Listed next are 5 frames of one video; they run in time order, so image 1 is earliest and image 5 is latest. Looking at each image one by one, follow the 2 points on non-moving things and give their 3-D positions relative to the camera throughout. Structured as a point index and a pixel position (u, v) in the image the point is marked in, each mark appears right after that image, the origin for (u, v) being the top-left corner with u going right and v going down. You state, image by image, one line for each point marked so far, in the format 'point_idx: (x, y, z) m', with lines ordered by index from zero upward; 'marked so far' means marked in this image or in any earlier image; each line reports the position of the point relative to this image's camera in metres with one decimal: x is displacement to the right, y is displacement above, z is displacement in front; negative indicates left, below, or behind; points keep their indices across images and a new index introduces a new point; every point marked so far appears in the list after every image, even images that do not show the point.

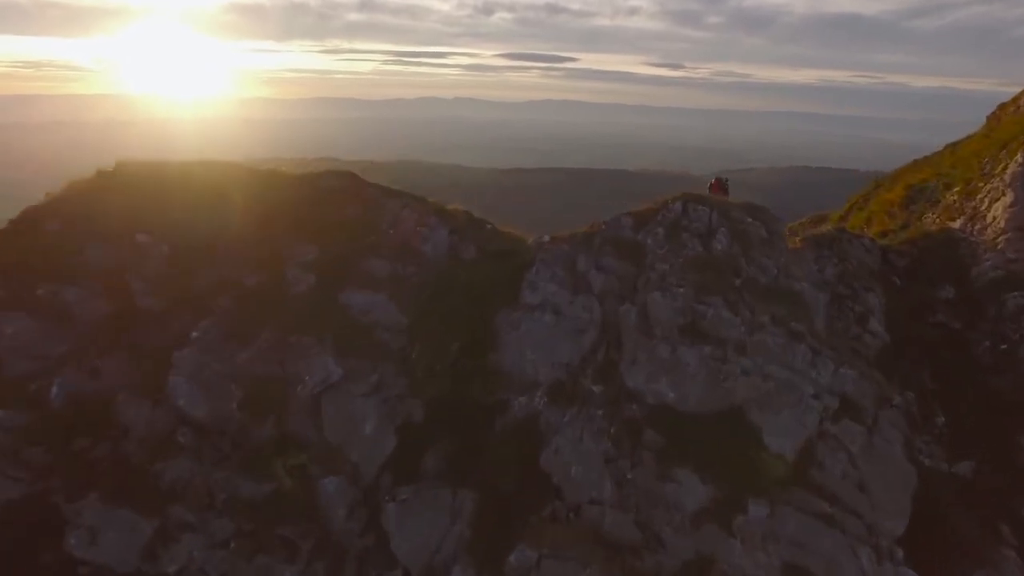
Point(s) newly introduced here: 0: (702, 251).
0: (+3.4, +0.6, +11.3) m
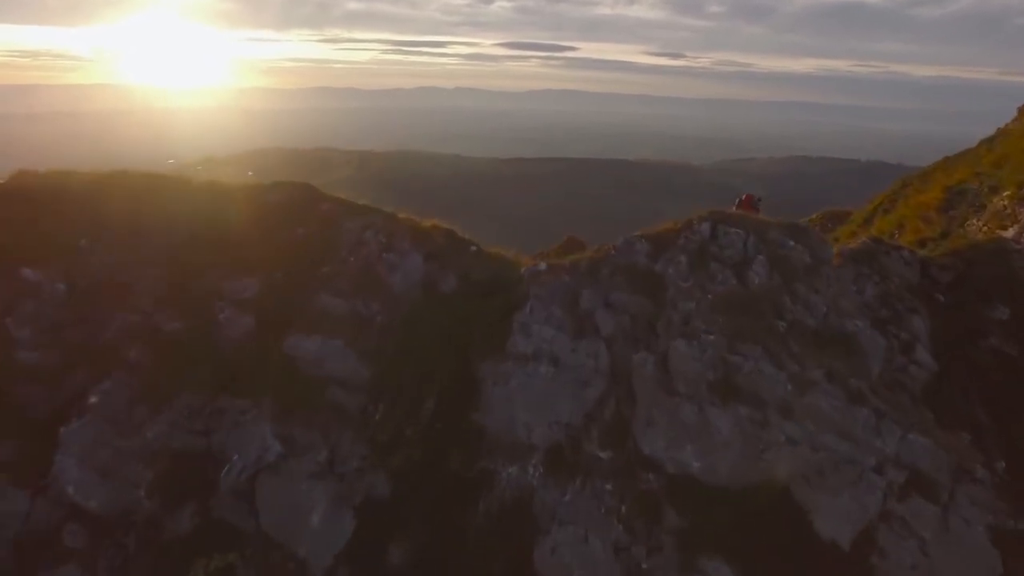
0: (+3.3, 0.0, +9.1) m
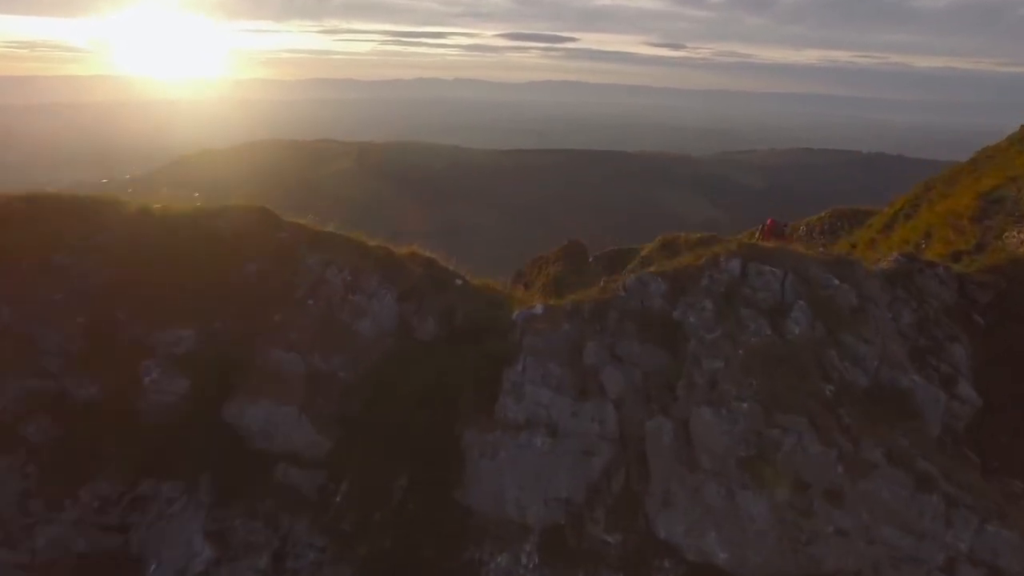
0: (+3.1, -0.6, +7.6) m
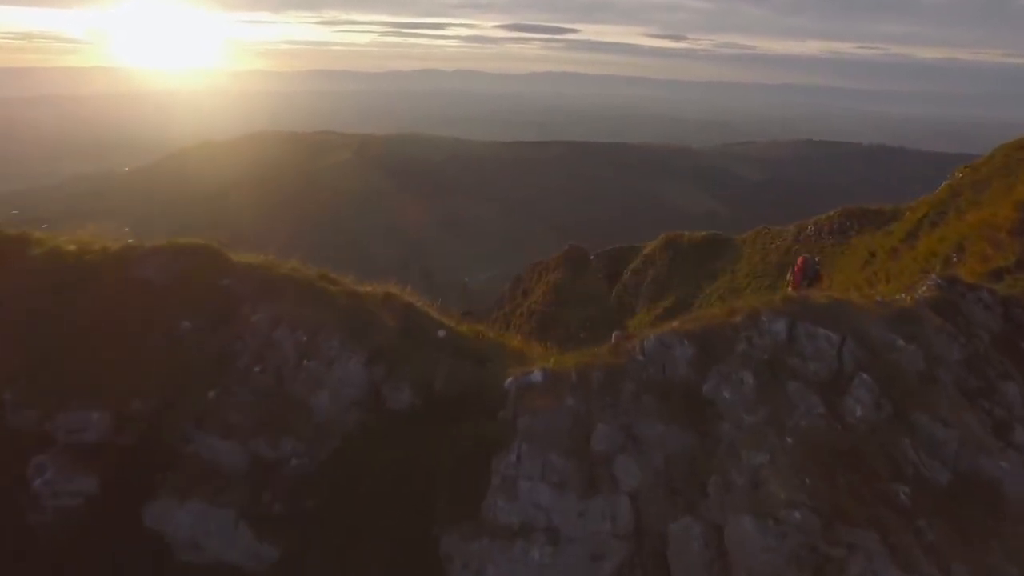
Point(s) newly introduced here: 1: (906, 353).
0: (+3.1, -1.2, +6.1) m
1: (+4.1, -0.7, +6.5) m
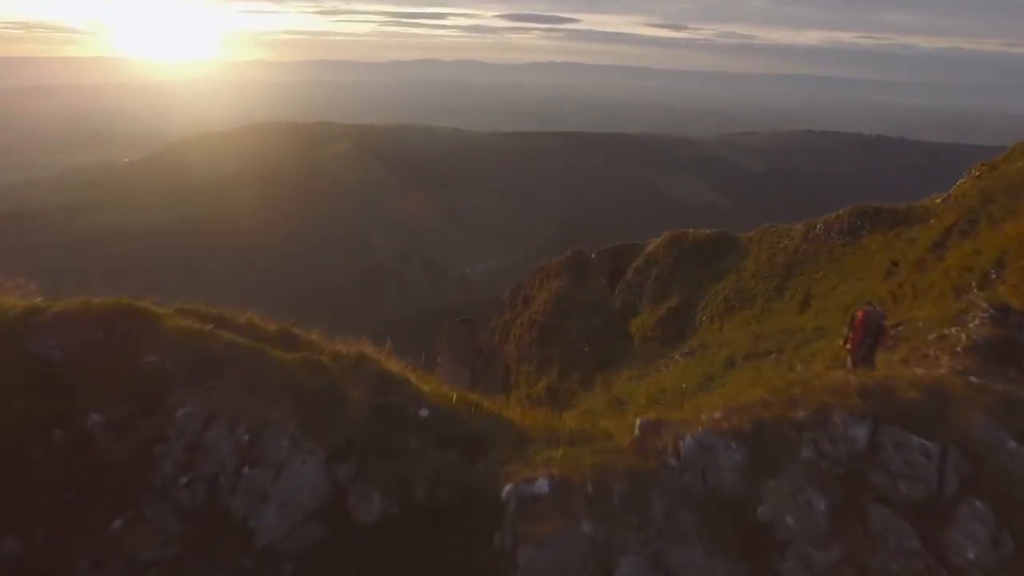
0: (+3.0, -1.9, +4.7) m
1: (+4.1, -1.4, +5.0) m
